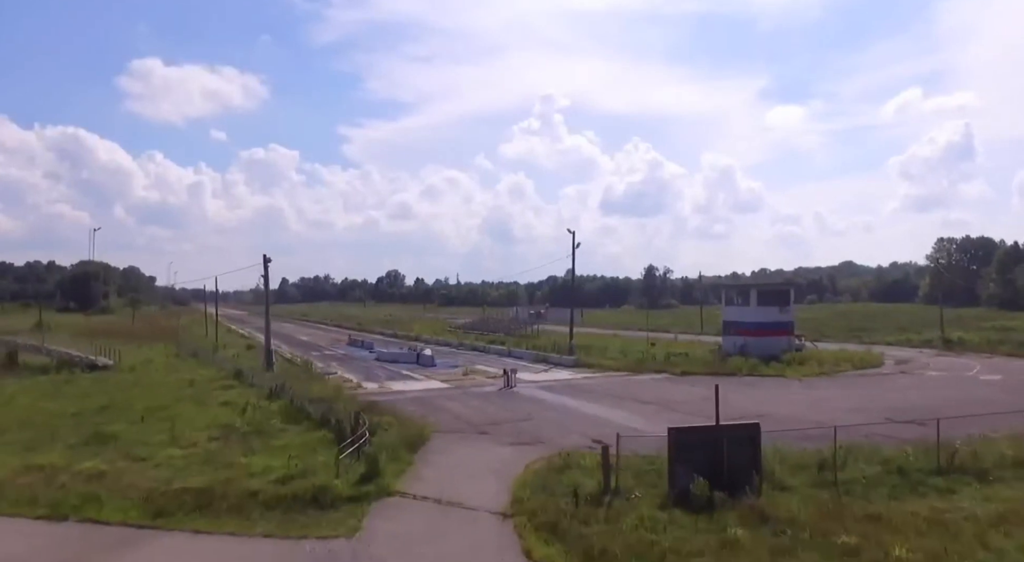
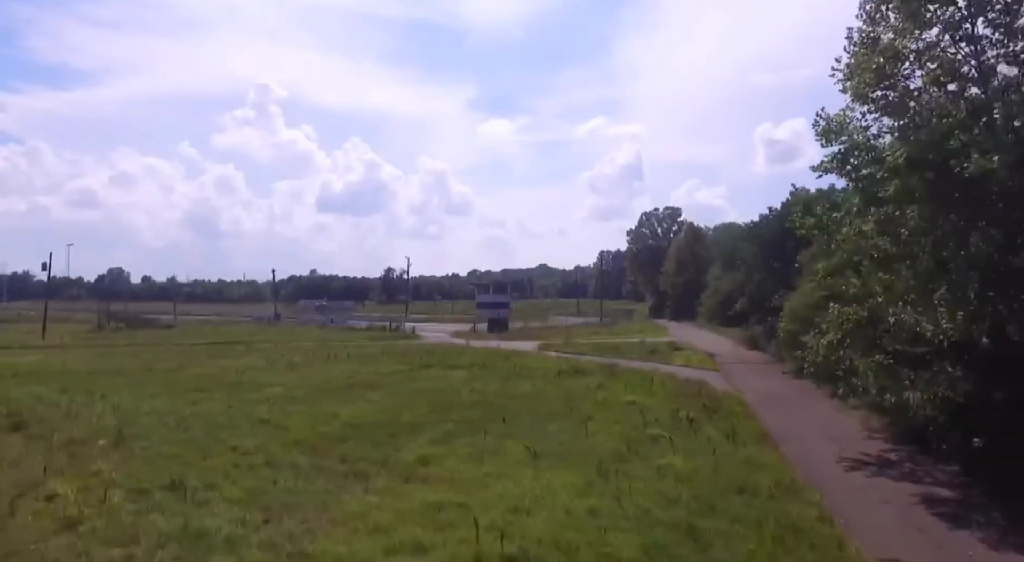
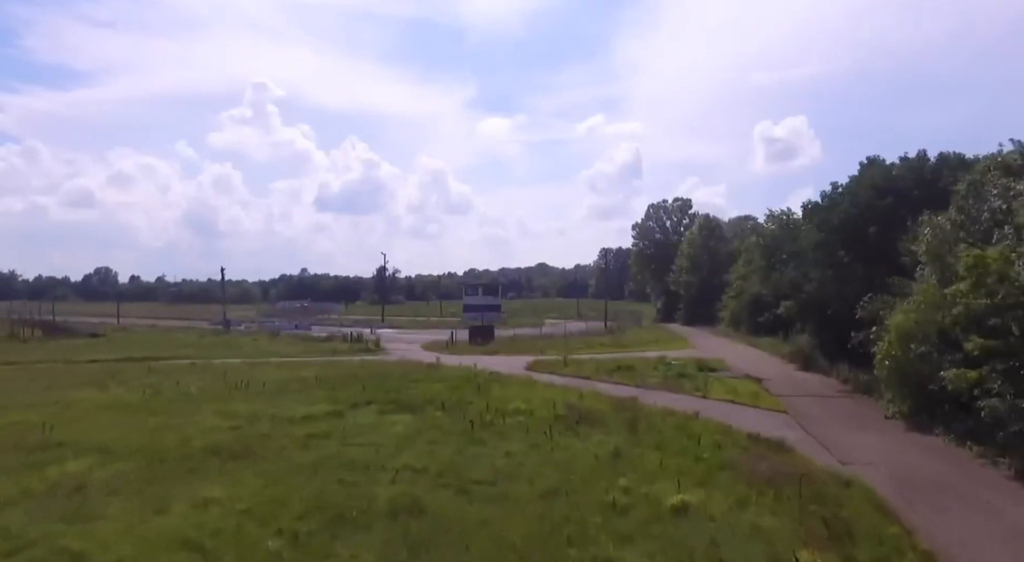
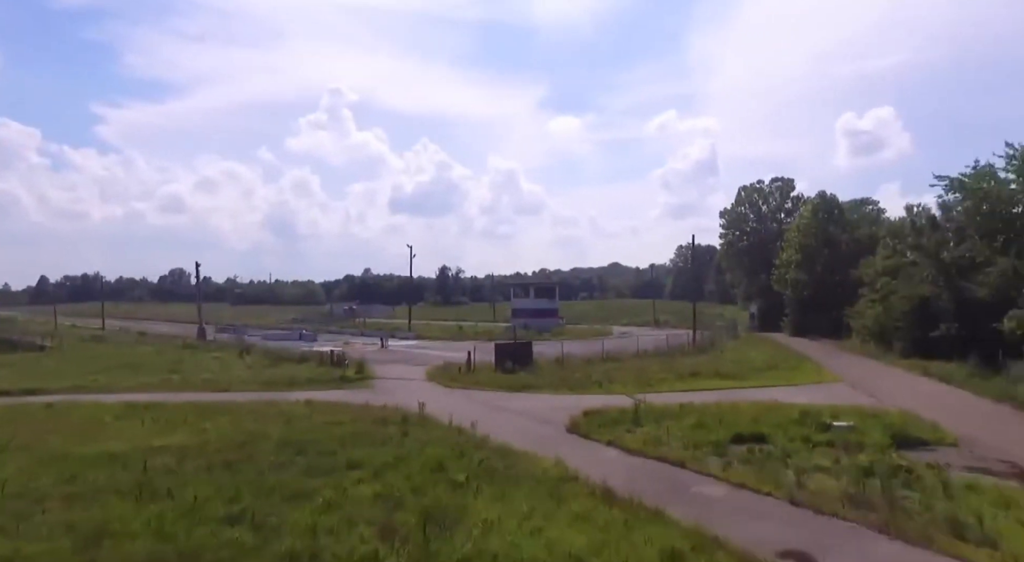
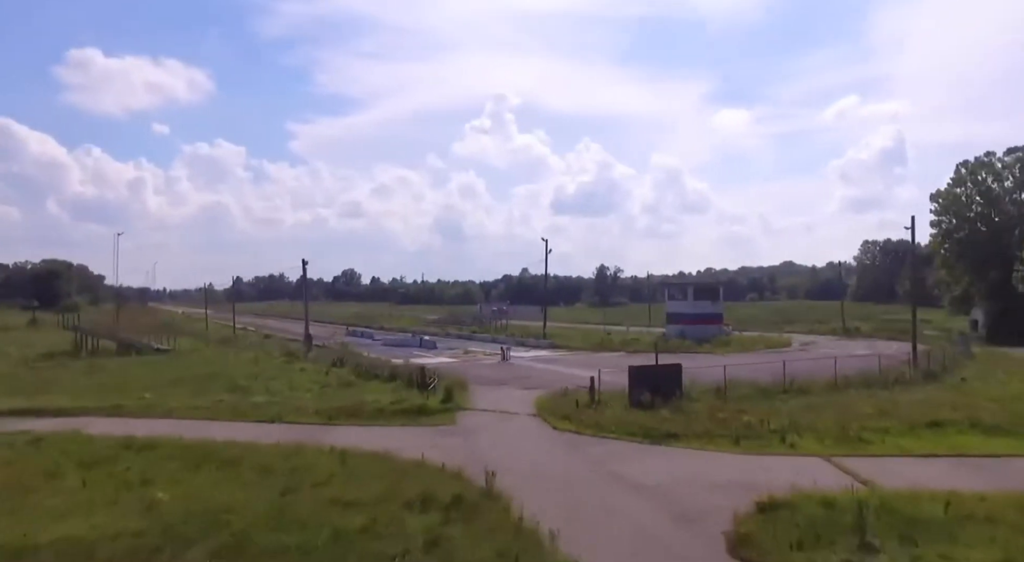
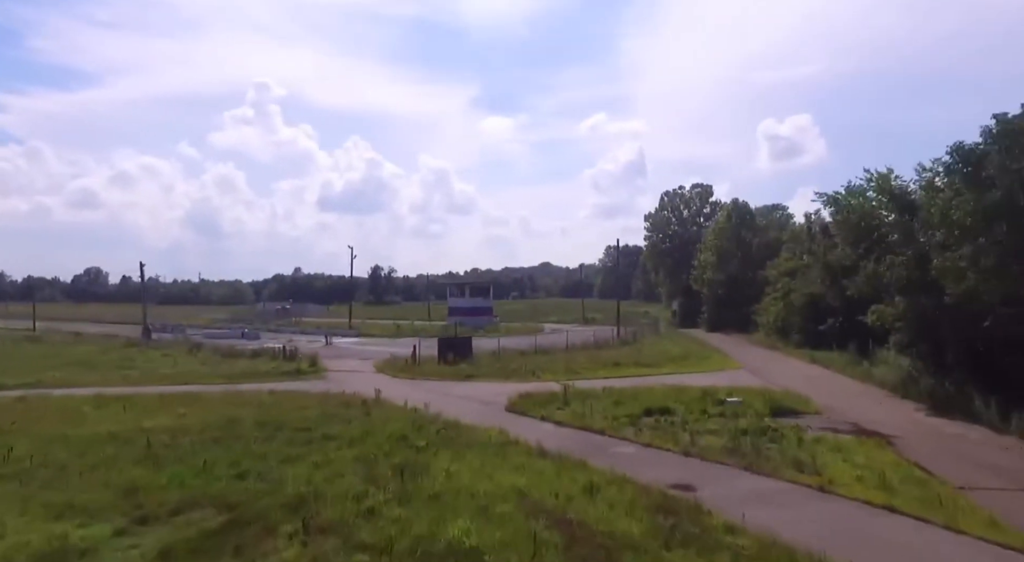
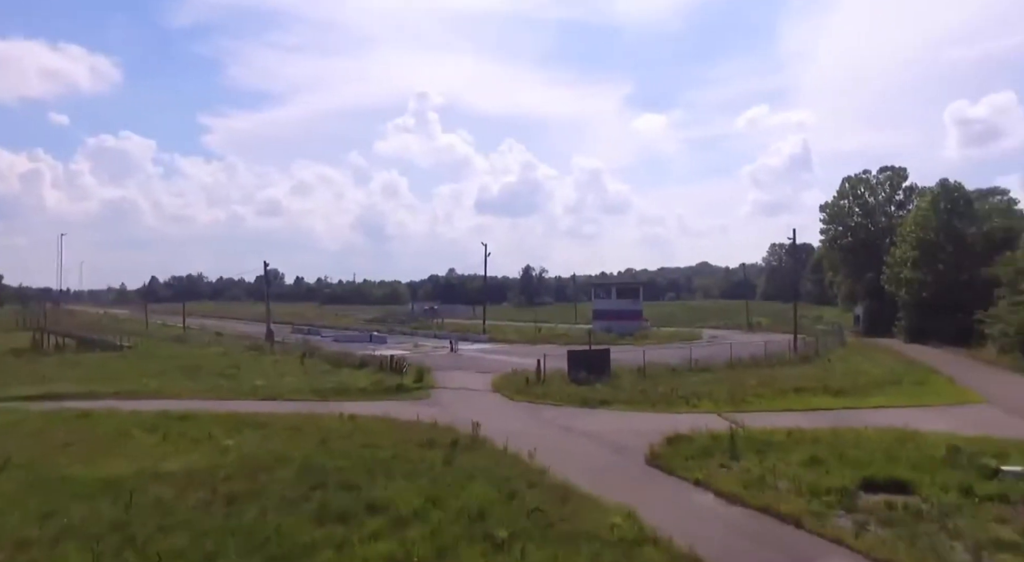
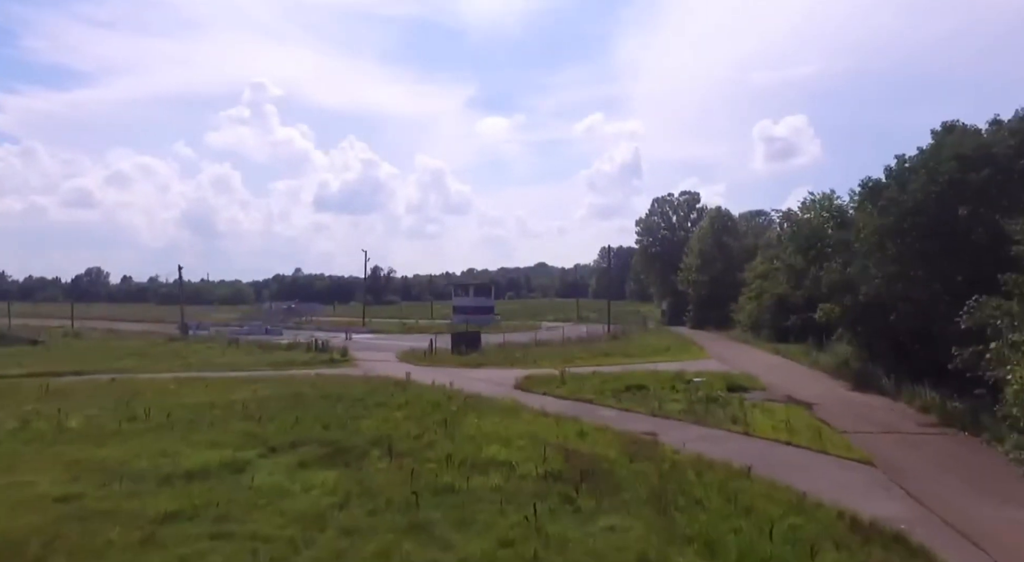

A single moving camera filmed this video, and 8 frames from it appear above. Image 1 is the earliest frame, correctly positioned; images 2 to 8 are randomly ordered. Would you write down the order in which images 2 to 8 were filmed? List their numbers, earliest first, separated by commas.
5, 7, 4, 6, 8, 3, 2
